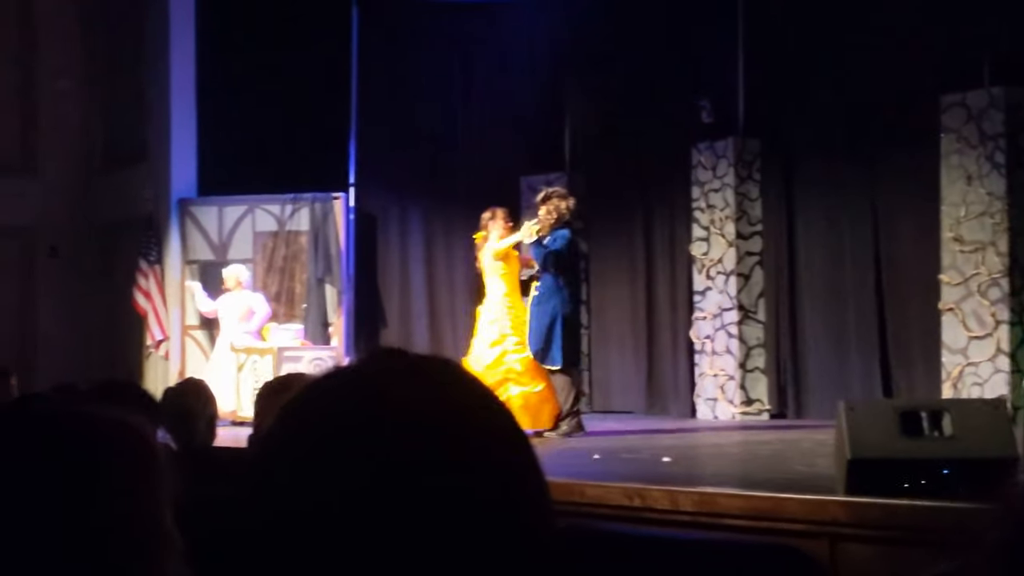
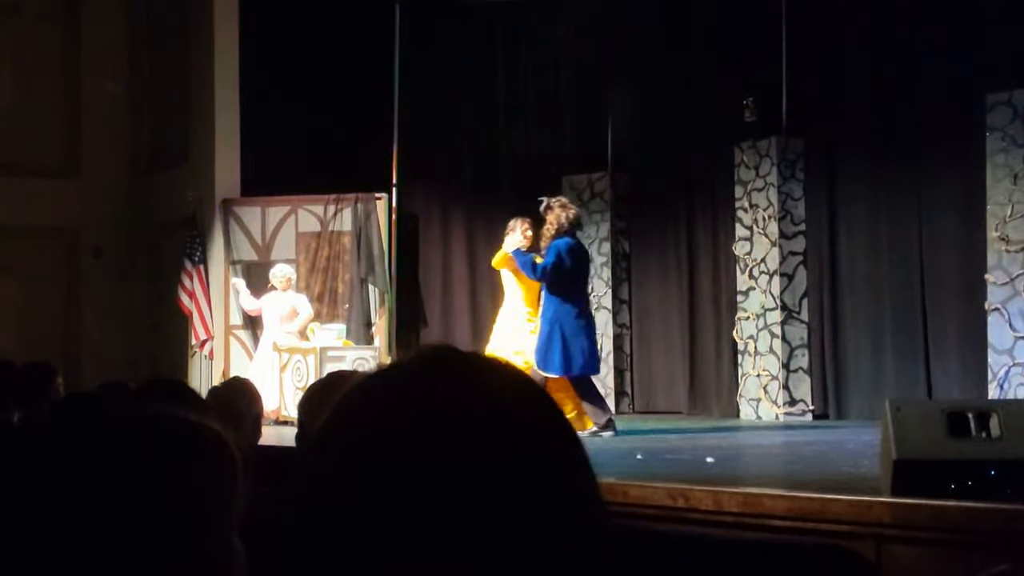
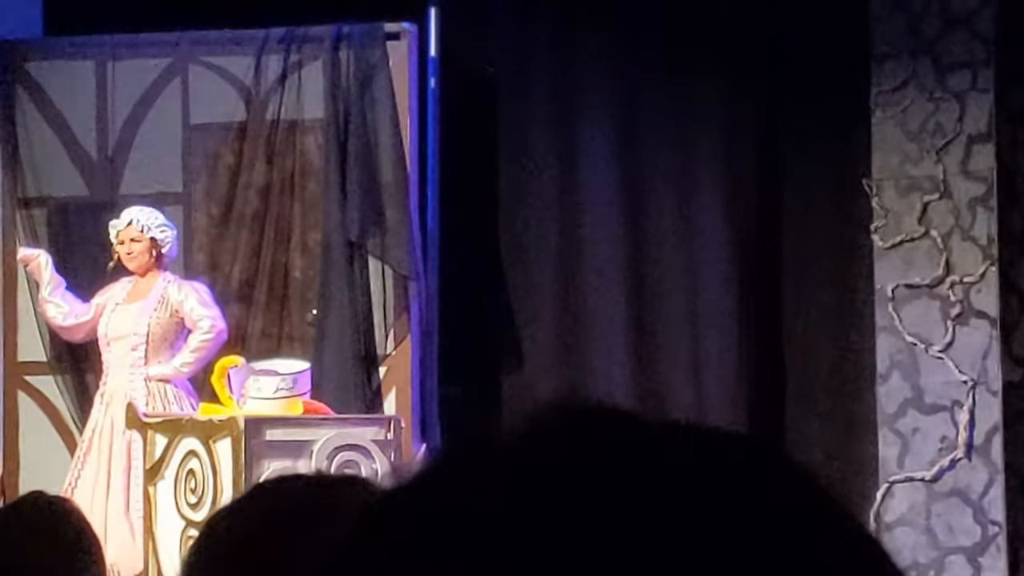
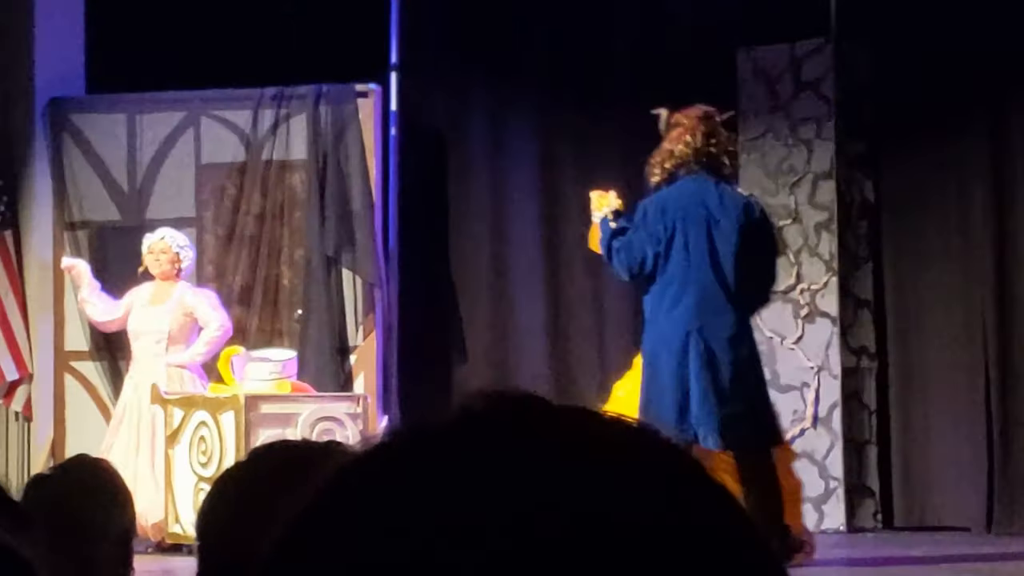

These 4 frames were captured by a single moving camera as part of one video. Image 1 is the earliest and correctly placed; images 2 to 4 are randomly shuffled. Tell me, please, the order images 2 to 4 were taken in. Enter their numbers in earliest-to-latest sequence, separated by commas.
2, 4, 3
